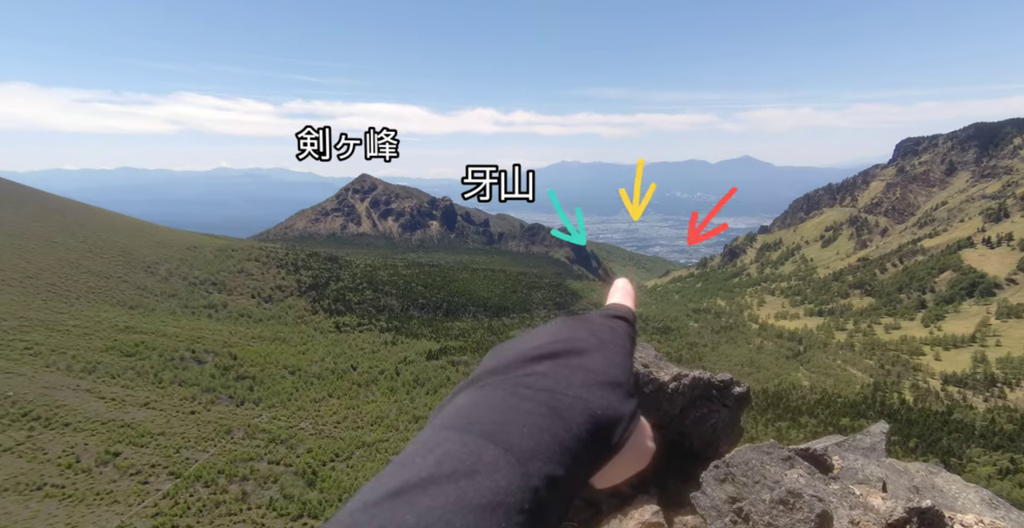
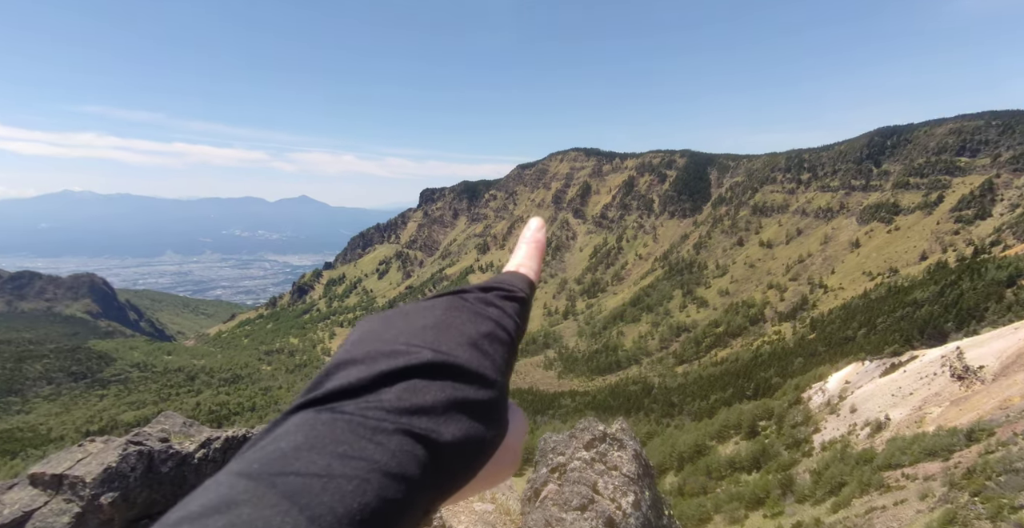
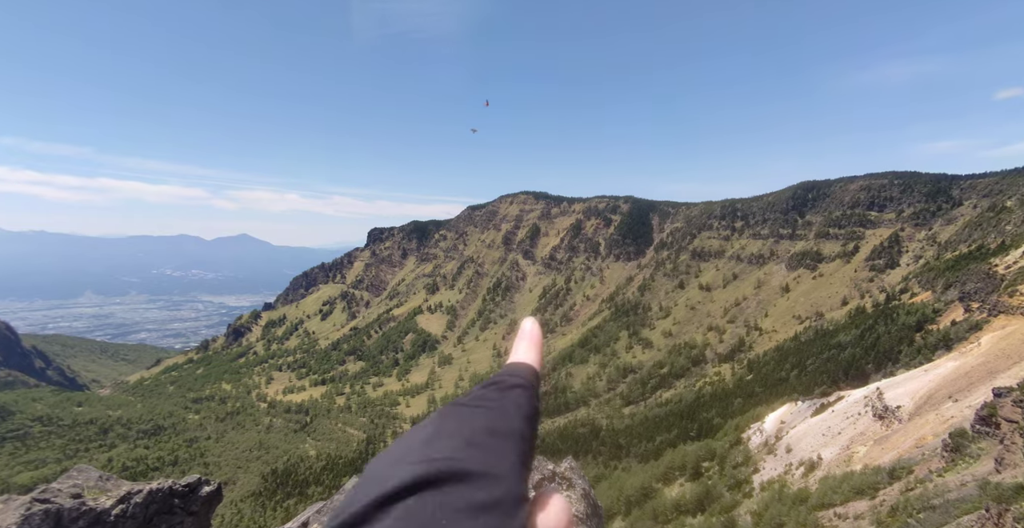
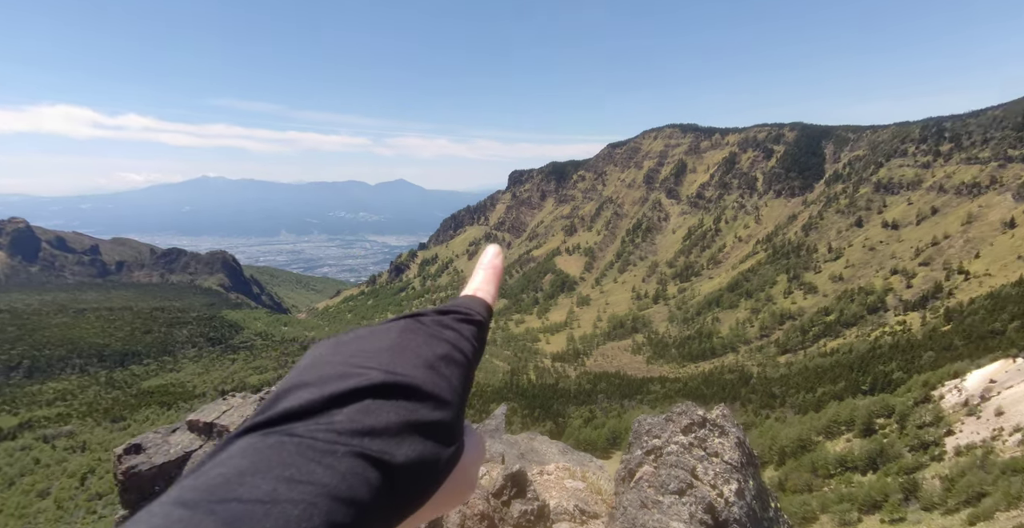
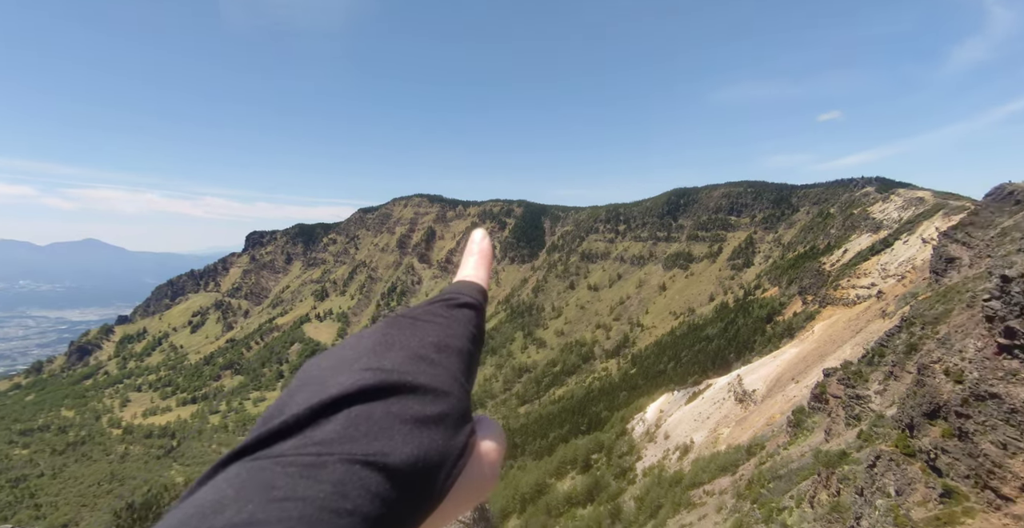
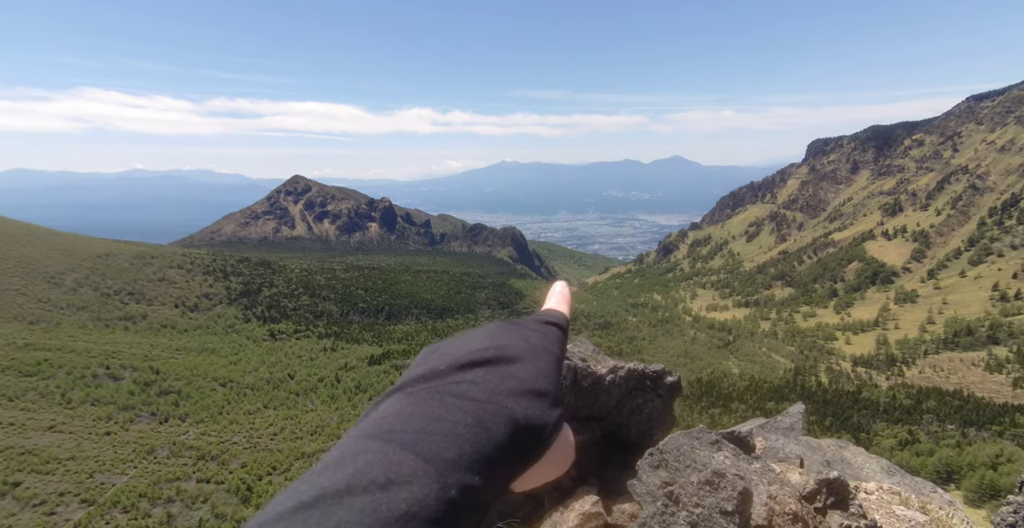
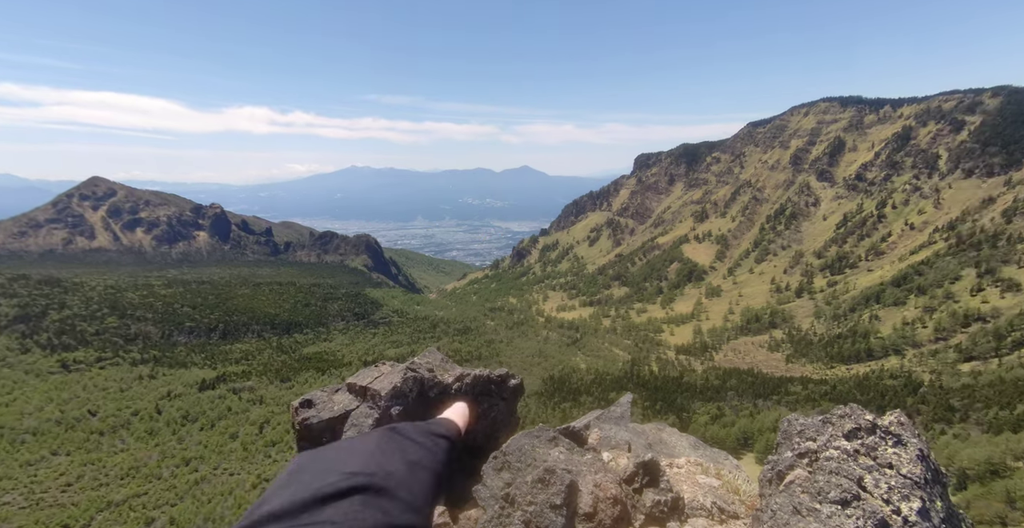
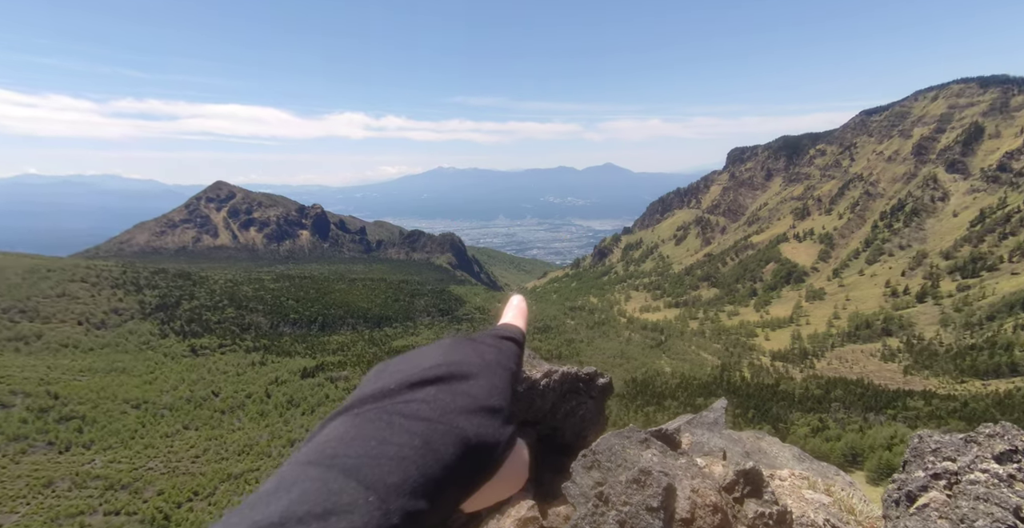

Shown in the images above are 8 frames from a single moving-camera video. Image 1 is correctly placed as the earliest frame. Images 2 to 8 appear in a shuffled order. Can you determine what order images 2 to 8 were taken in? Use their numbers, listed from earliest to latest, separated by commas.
6, 8, 7, 4, 2, 3, 5
